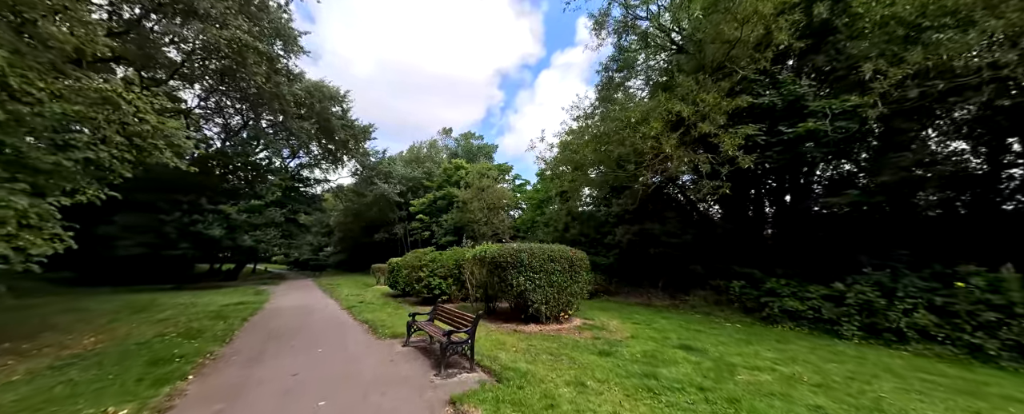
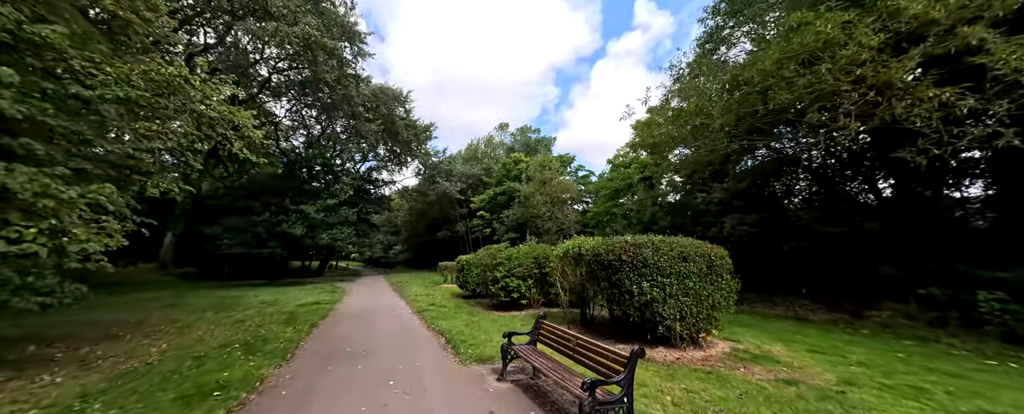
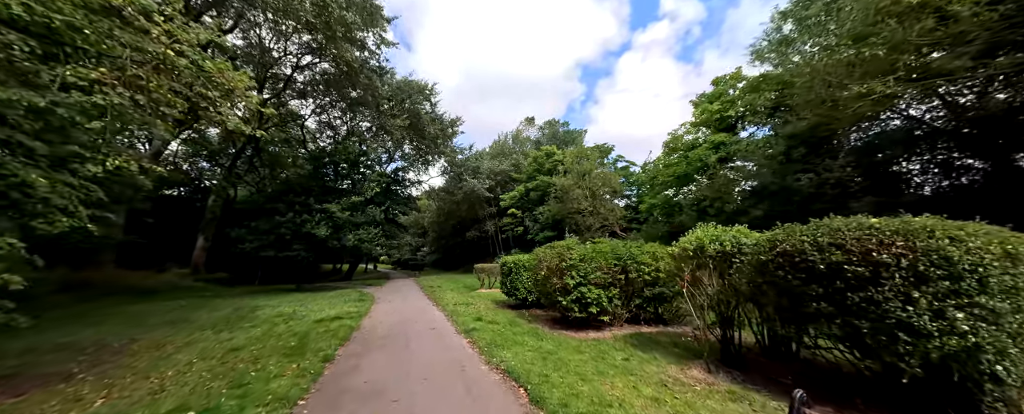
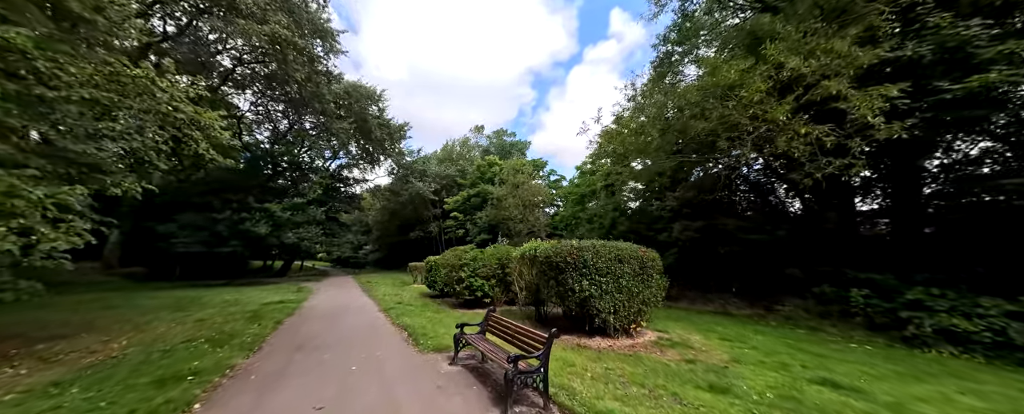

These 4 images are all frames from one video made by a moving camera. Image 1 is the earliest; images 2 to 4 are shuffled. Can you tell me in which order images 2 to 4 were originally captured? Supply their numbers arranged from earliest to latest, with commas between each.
4, 2, 3
